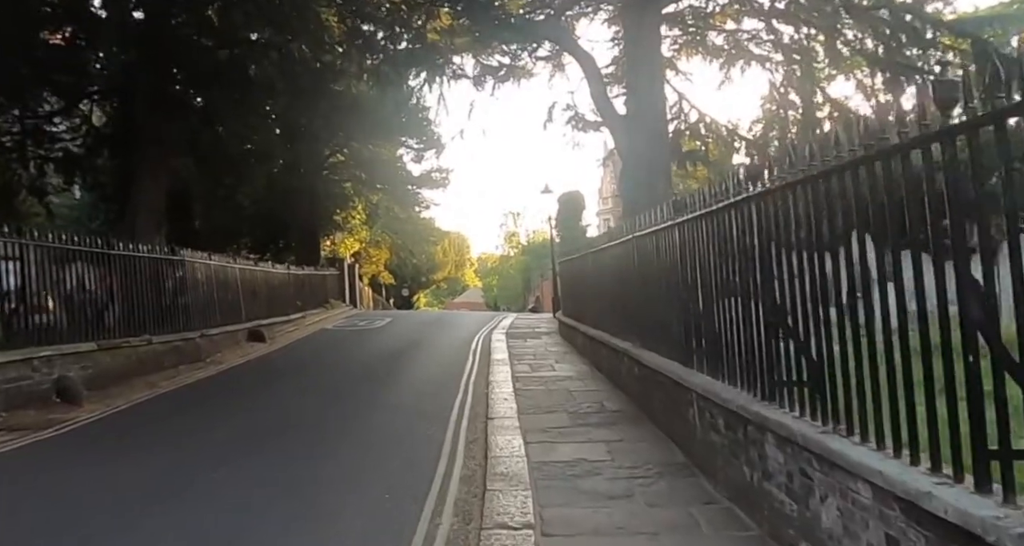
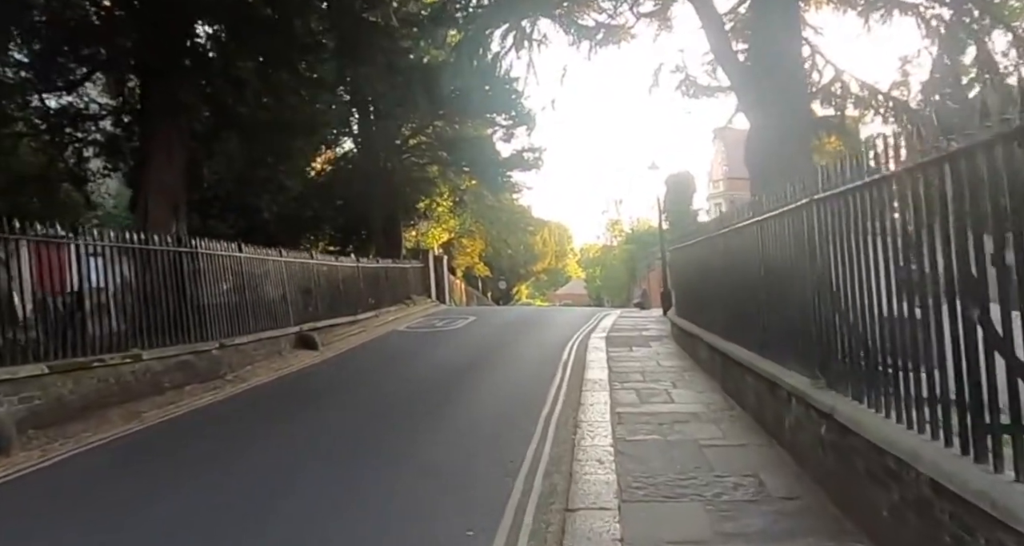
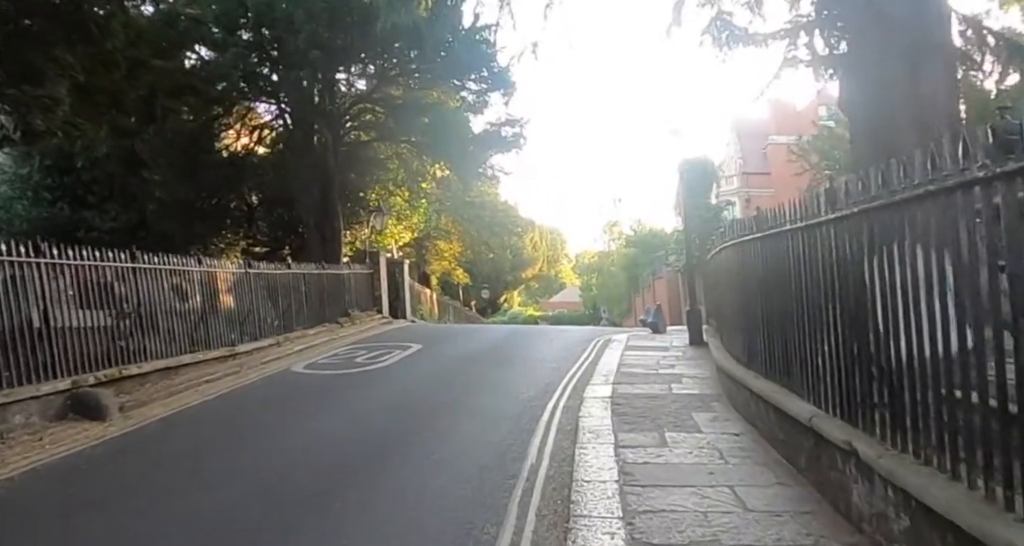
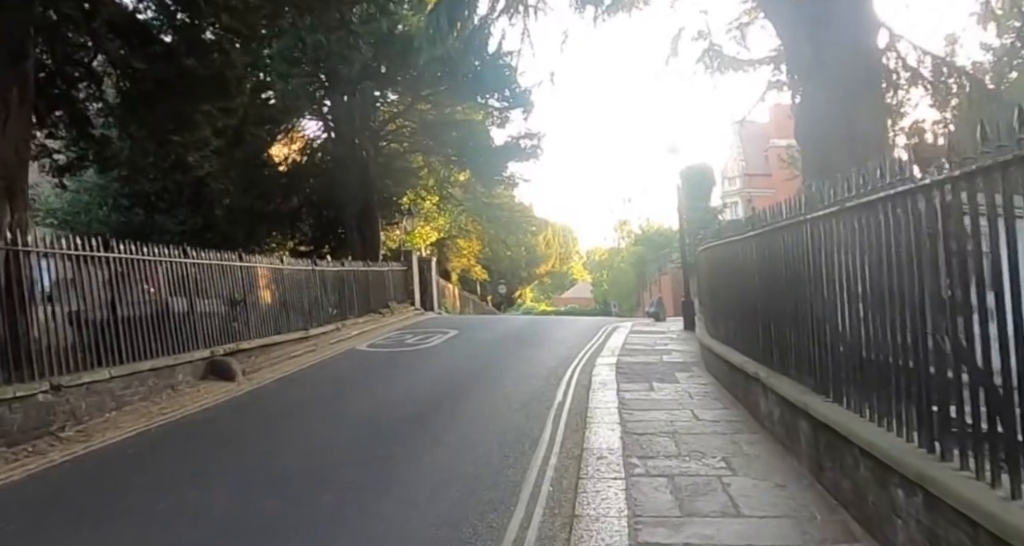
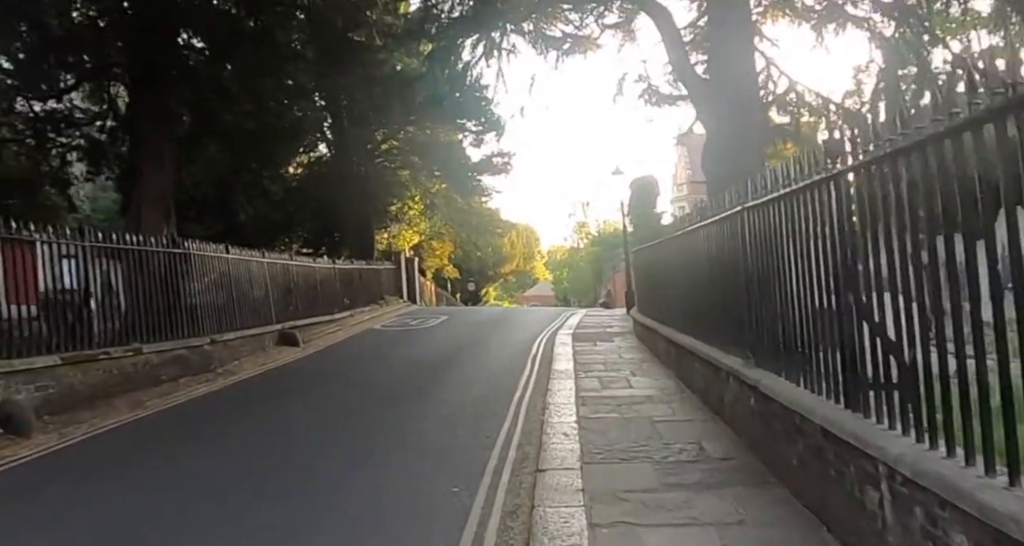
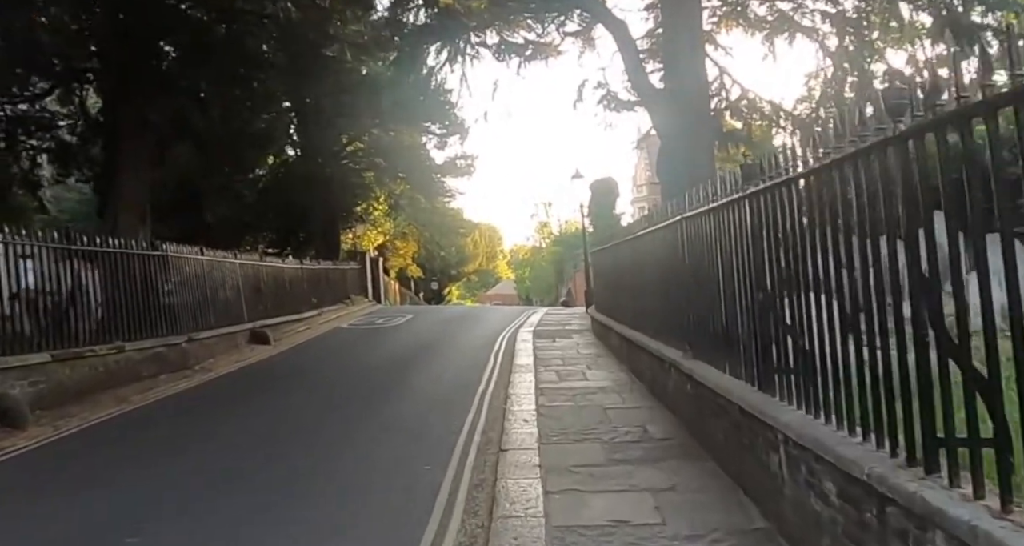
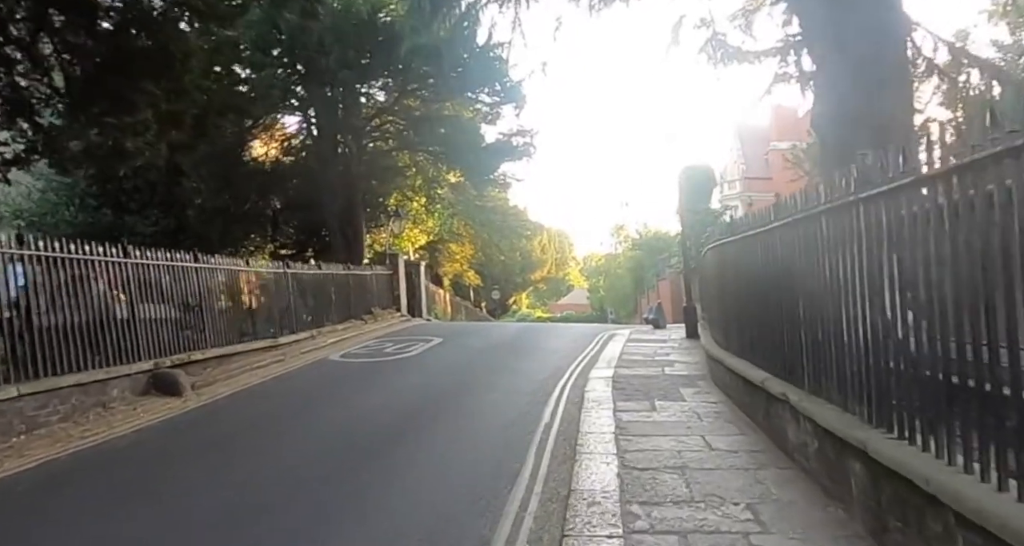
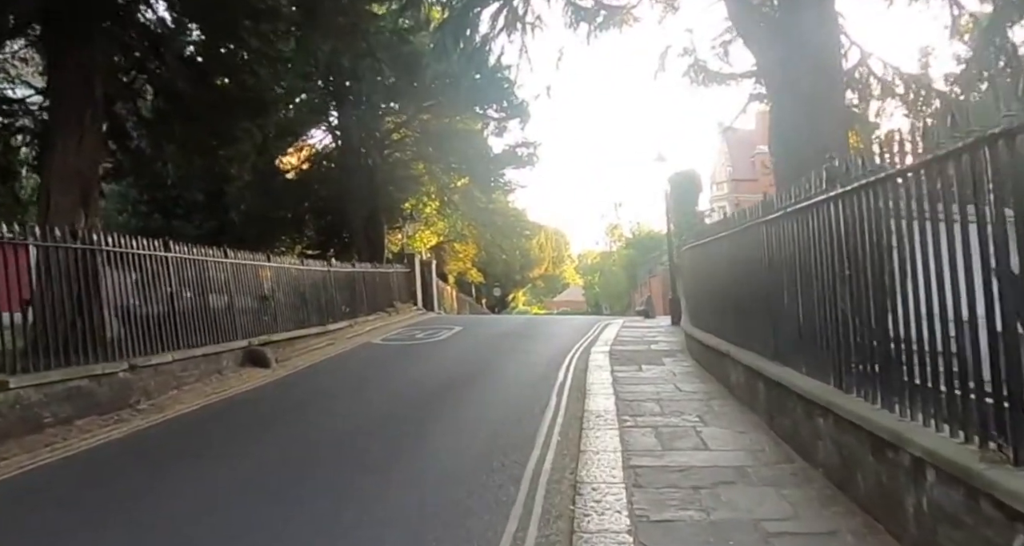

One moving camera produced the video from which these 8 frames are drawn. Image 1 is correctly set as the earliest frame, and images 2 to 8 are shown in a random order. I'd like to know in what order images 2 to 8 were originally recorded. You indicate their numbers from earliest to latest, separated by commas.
6, 5, 2, 8, 4, 7, 3
